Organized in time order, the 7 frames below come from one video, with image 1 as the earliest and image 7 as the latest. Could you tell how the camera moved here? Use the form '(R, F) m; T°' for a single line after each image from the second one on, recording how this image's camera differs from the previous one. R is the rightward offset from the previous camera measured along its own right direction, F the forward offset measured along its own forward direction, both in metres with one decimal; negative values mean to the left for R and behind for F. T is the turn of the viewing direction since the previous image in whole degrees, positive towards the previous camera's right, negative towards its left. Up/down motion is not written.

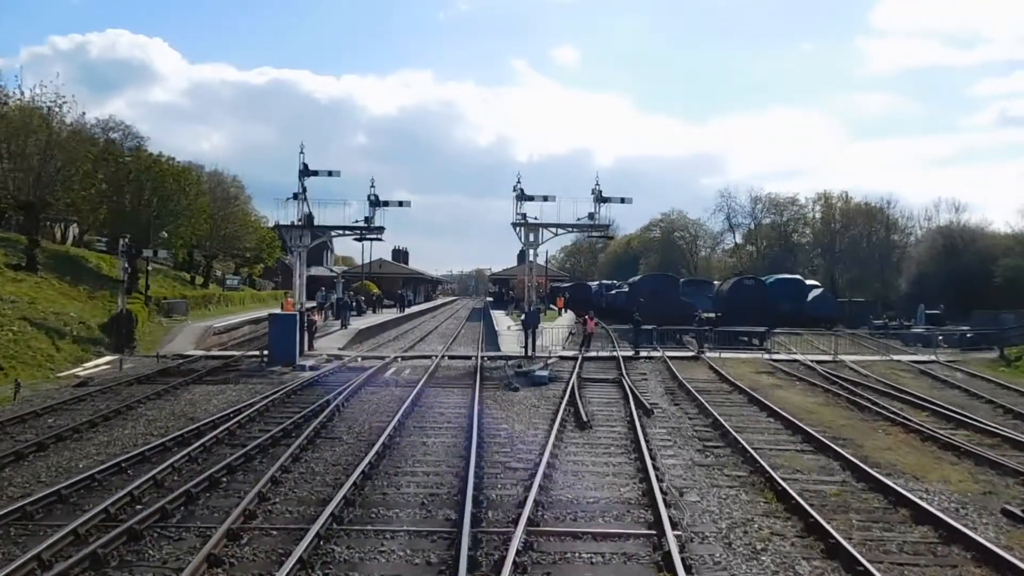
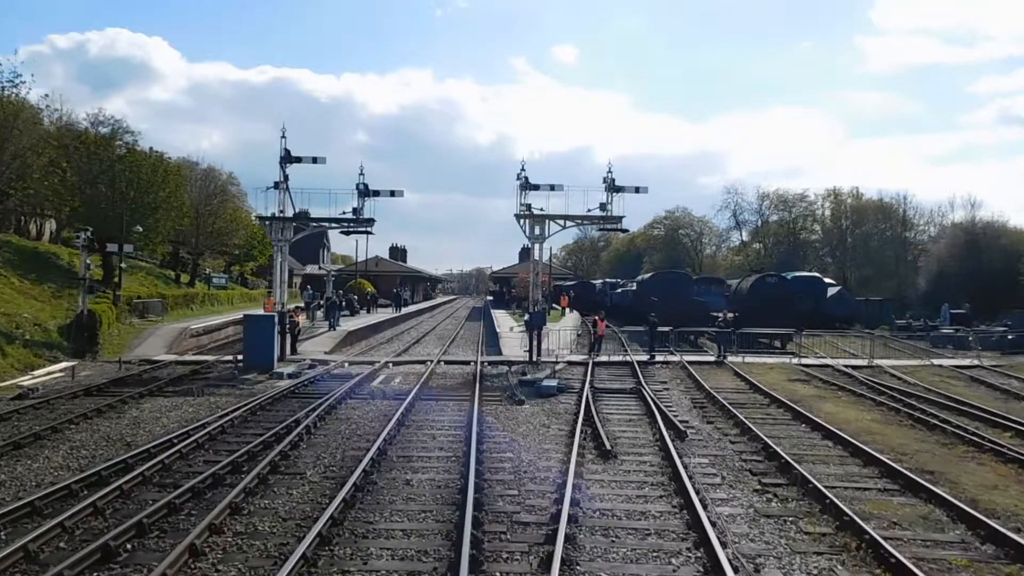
(-0.1, +2.6) m; 0°
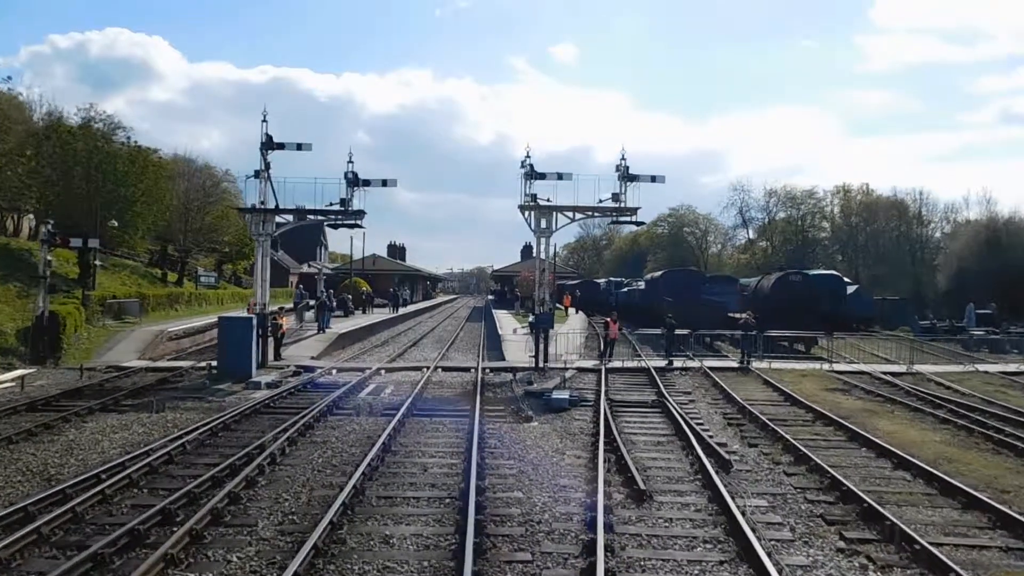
(-0.1, +2.3) m; 0°
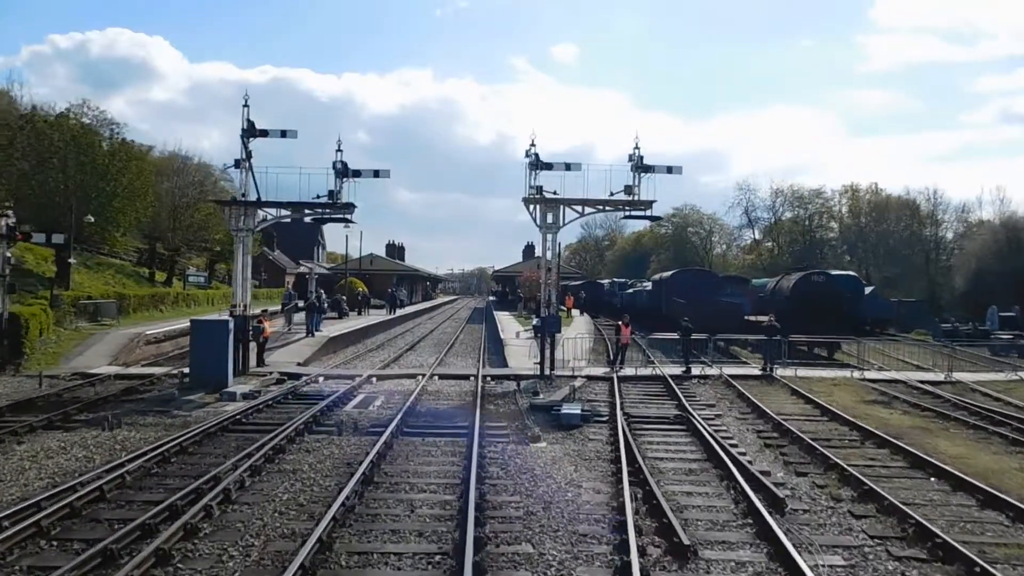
(-0.1, +1.9) m; 0°
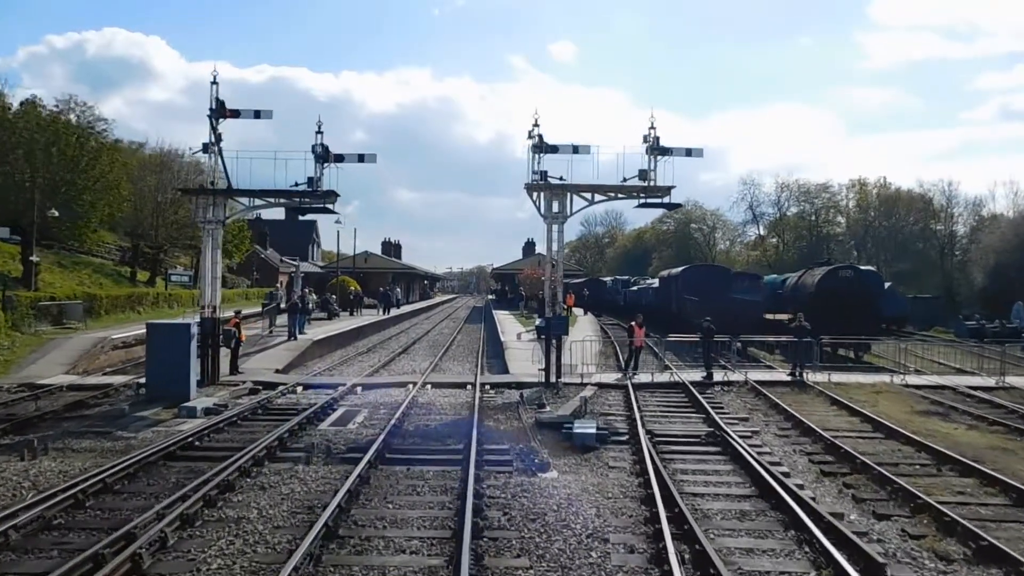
(0.0, +2.2) m; 0°
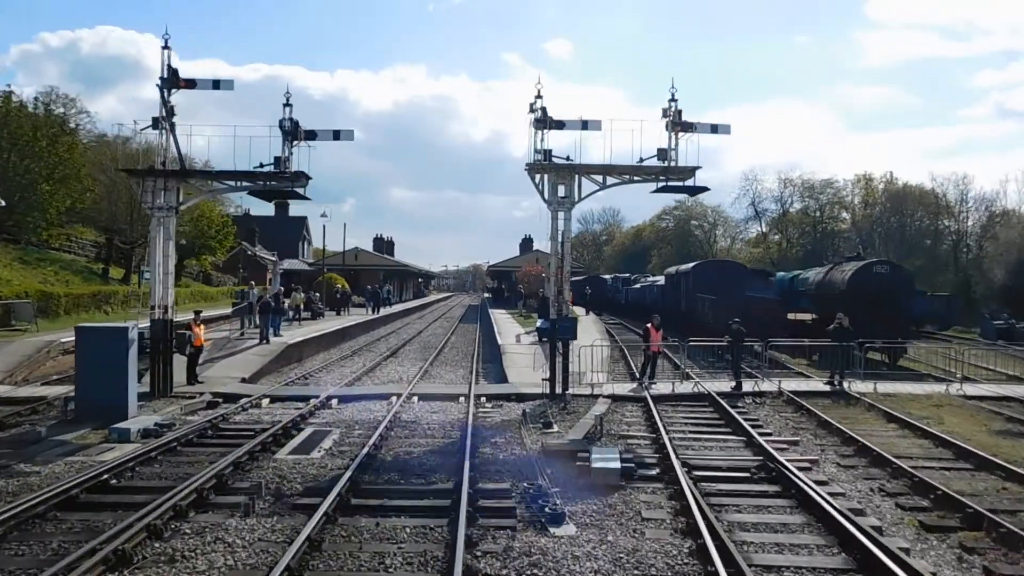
(-0.1, +2.5) m; 0°
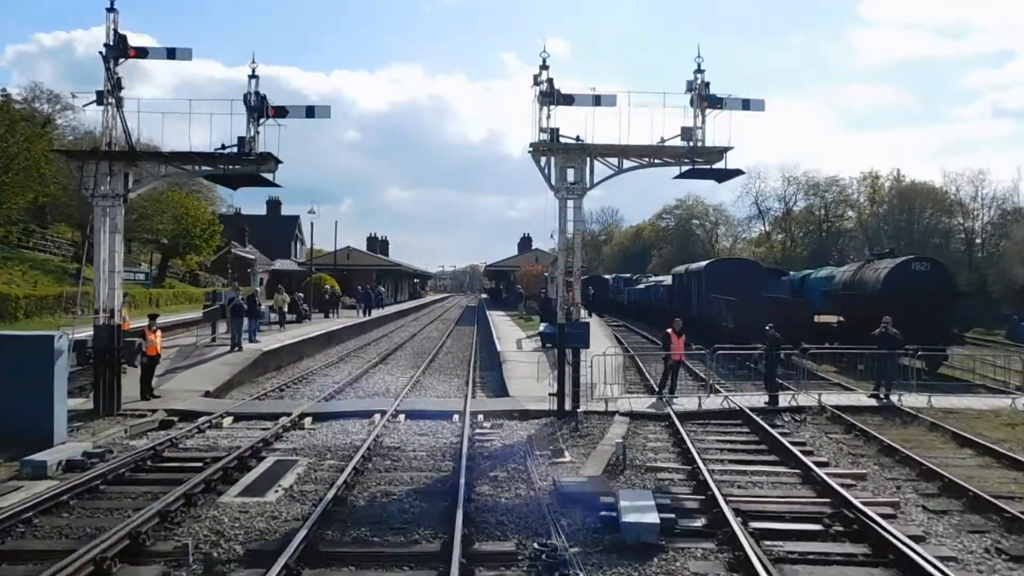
(-0.1, +2.2) m; 0°
